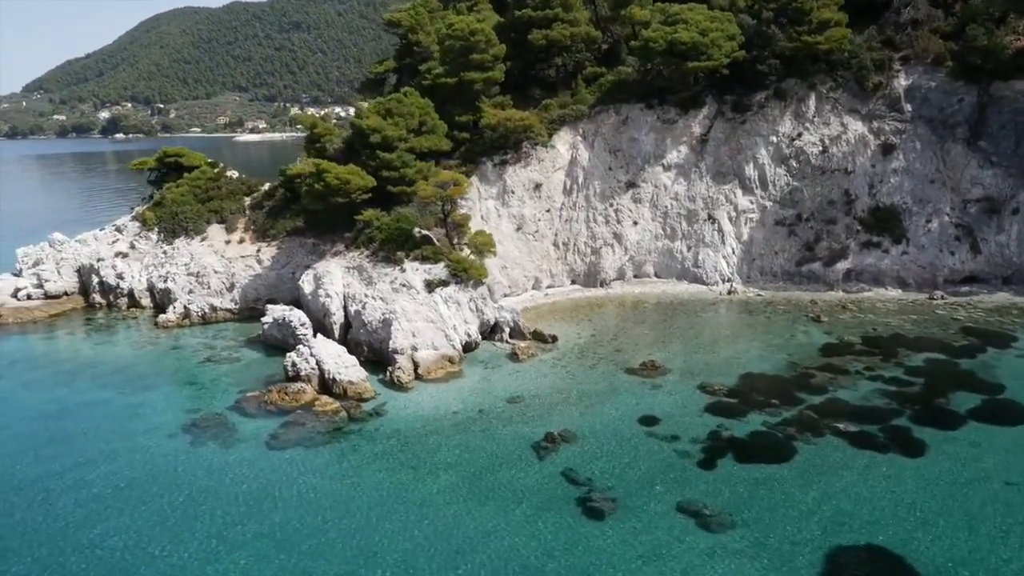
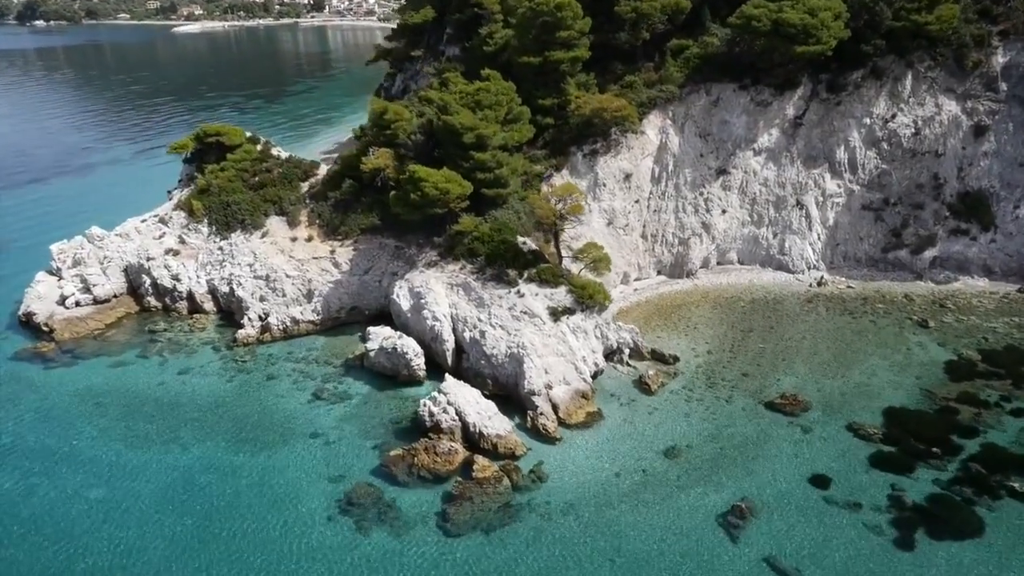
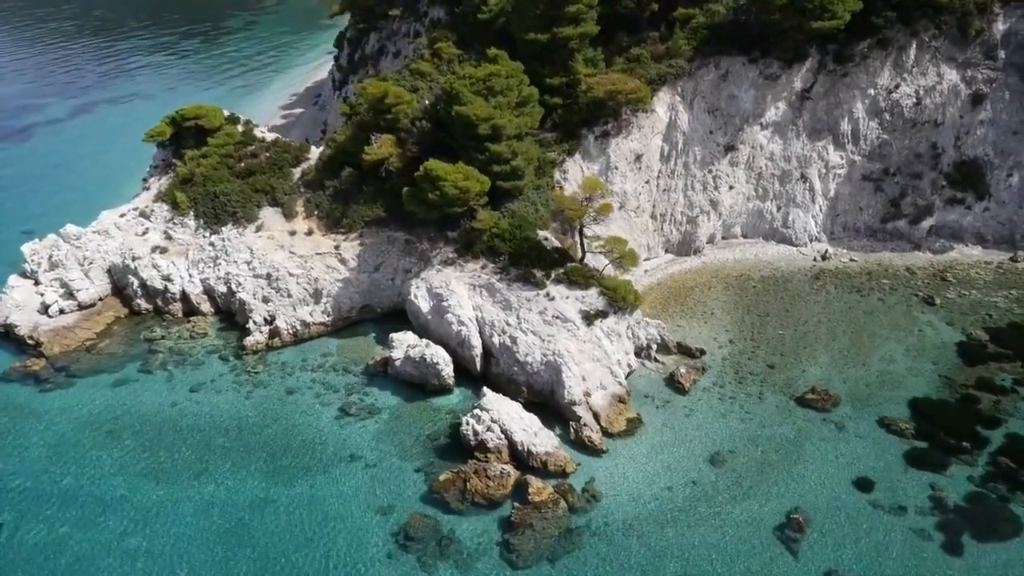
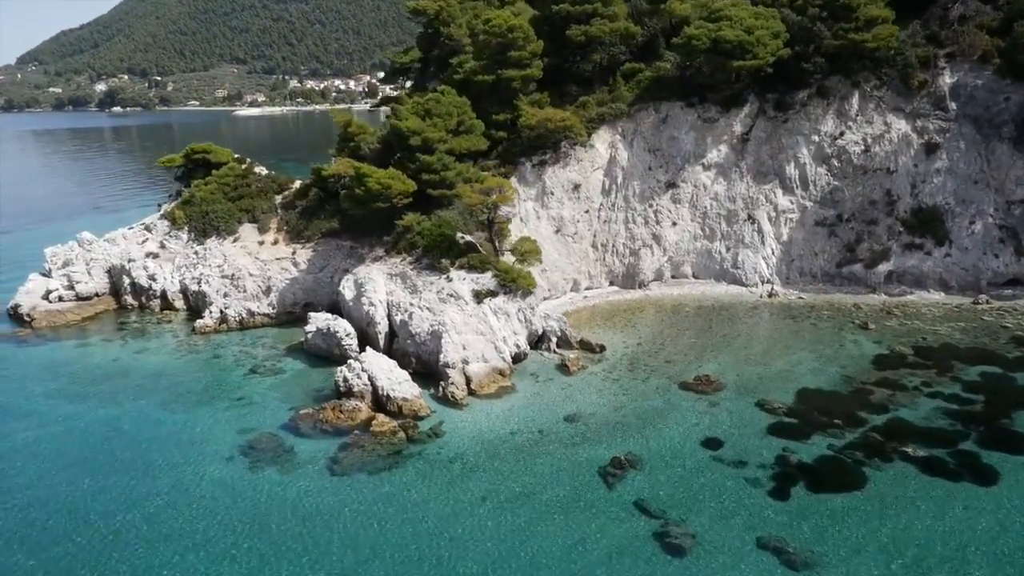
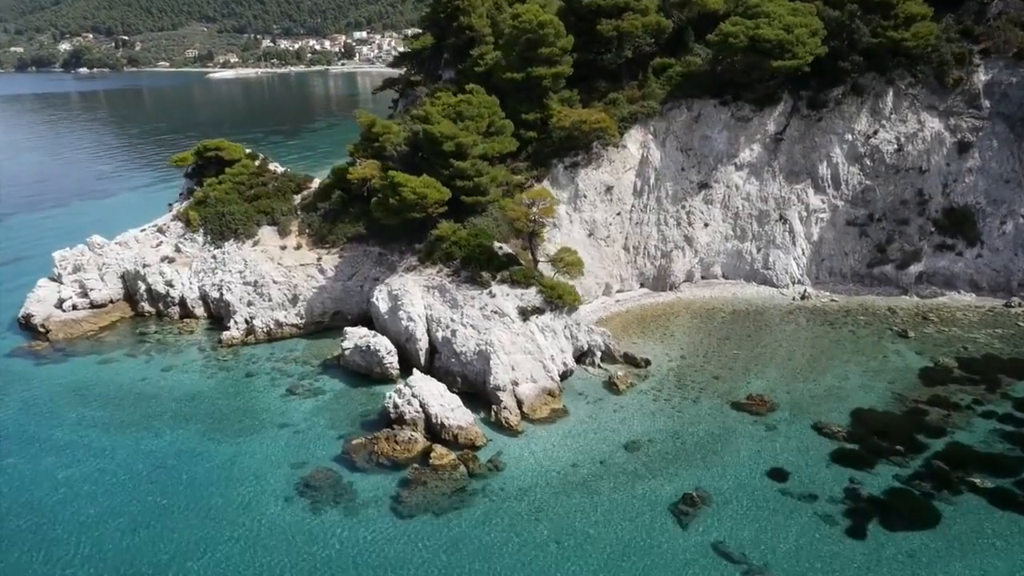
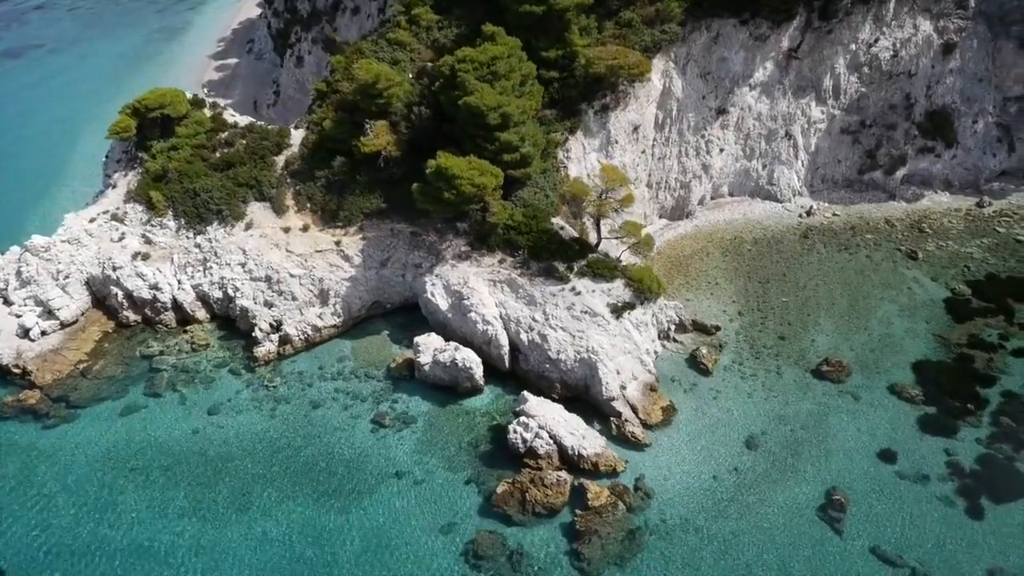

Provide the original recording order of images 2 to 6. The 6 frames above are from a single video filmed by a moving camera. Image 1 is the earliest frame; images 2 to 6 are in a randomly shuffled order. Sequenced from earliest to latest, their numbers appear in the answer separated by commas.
4, 5, 2, 3, 6
